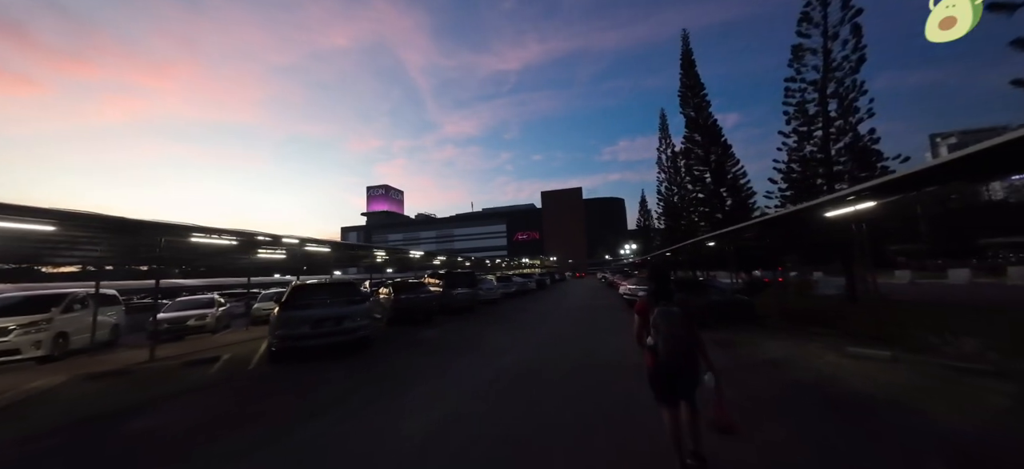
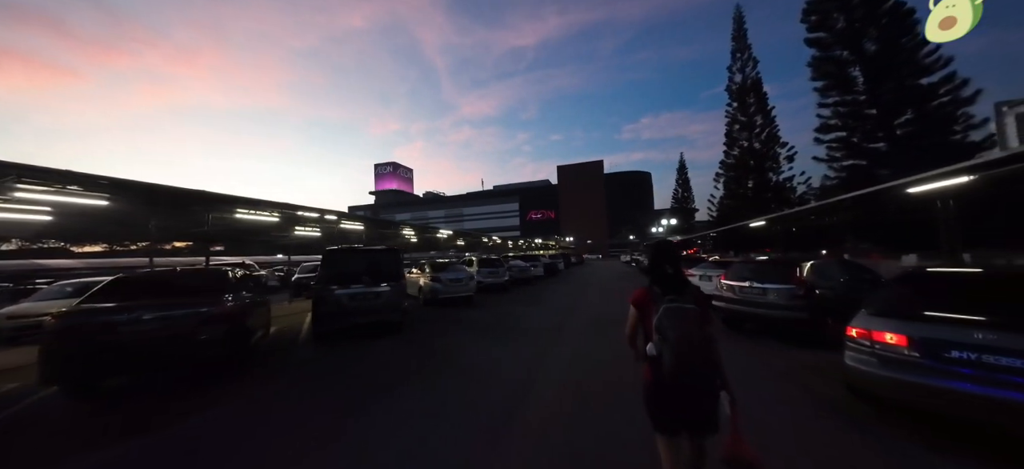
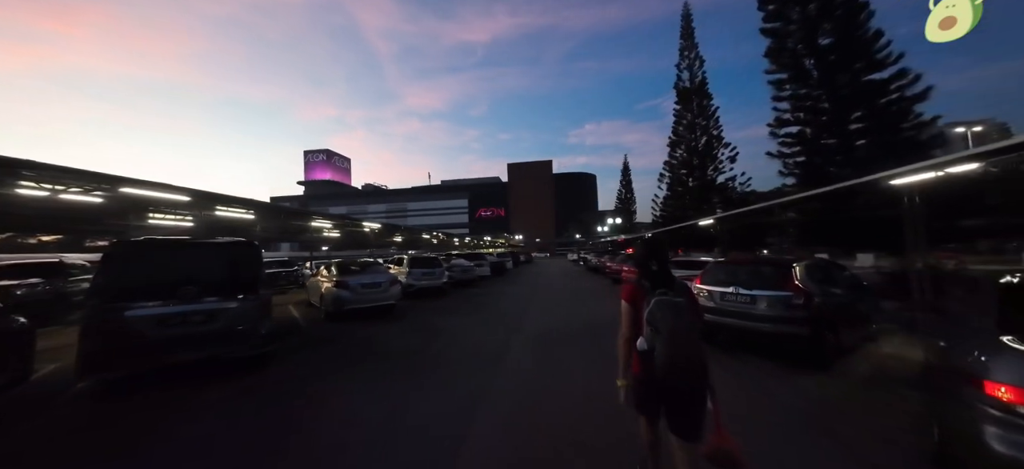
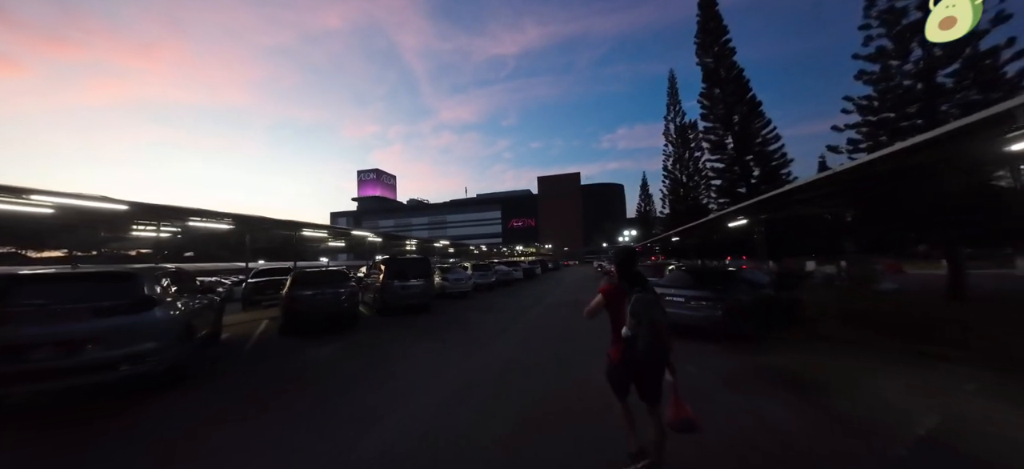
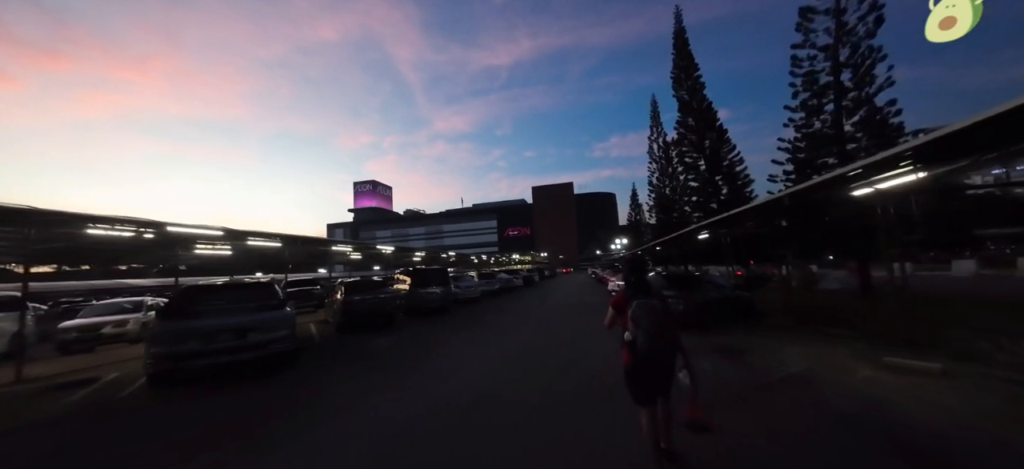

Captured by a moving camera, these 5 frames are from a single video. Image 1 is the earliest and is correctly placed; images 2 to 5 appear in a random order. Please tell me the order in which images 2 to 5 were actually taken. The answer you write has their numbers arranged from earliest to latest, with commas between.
5, 4, 2, 3
